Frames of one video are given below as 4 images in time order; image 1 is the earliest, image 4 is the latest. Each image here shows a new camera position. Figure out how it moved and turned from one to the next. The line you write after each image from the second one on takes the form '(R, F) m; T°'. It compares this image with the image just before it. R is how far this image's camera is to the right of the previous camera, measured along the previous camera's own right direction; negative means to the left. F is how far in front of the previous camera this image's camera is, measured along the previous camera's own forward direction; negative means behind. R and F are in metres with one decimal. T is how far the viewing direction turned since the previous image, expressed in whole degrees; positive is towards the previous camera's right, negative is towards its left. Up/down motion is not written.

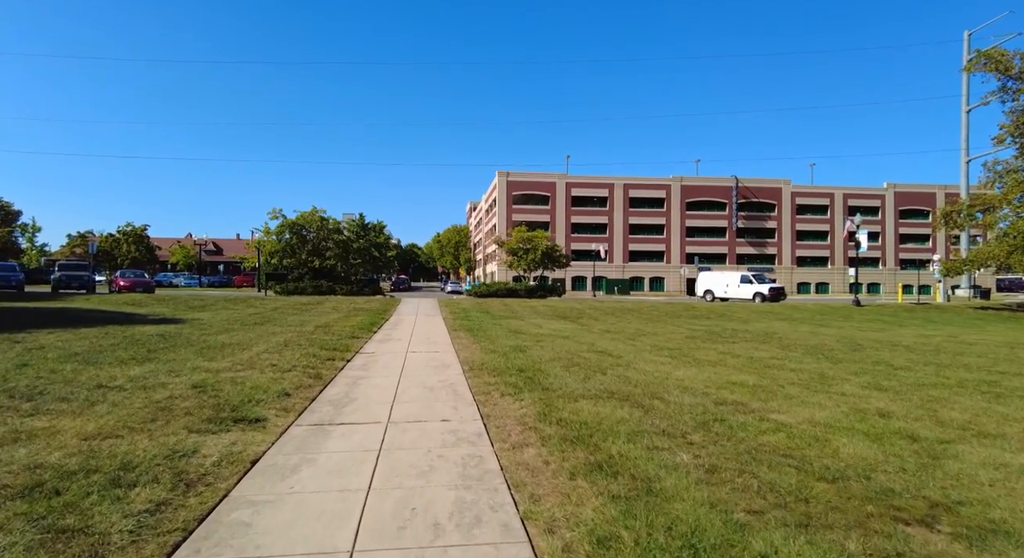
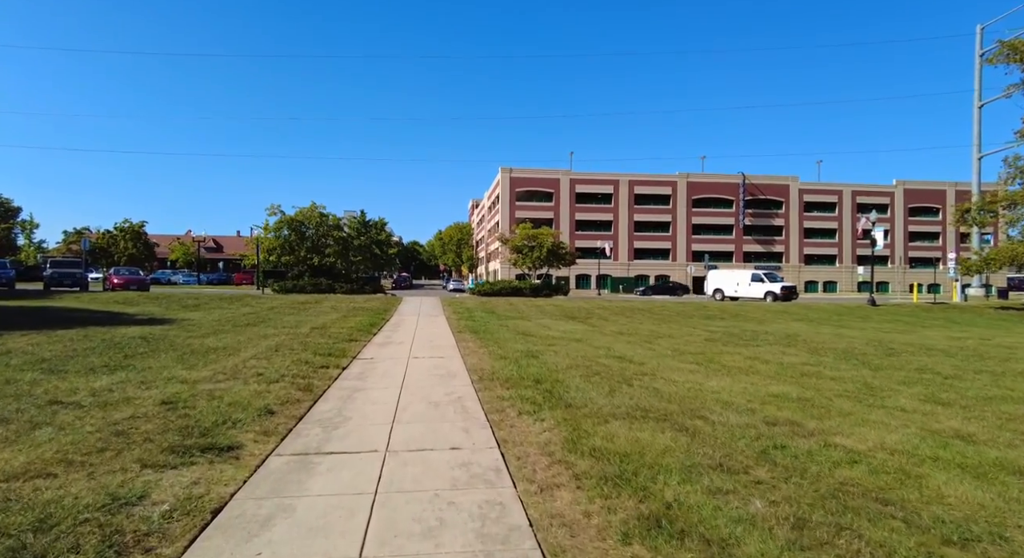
(-0.2, +0.9) m; 0°
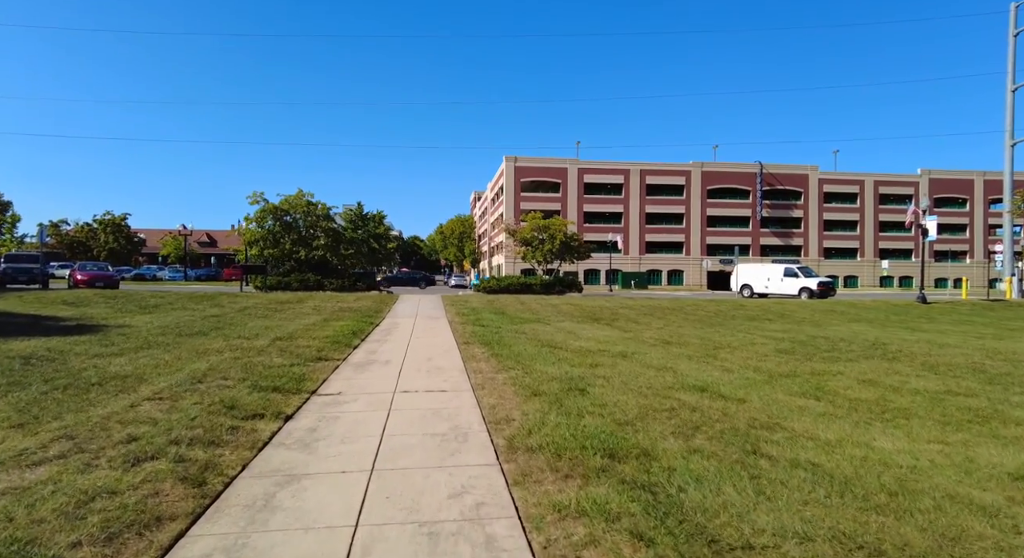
(-0.4, +3.1) m; 0°
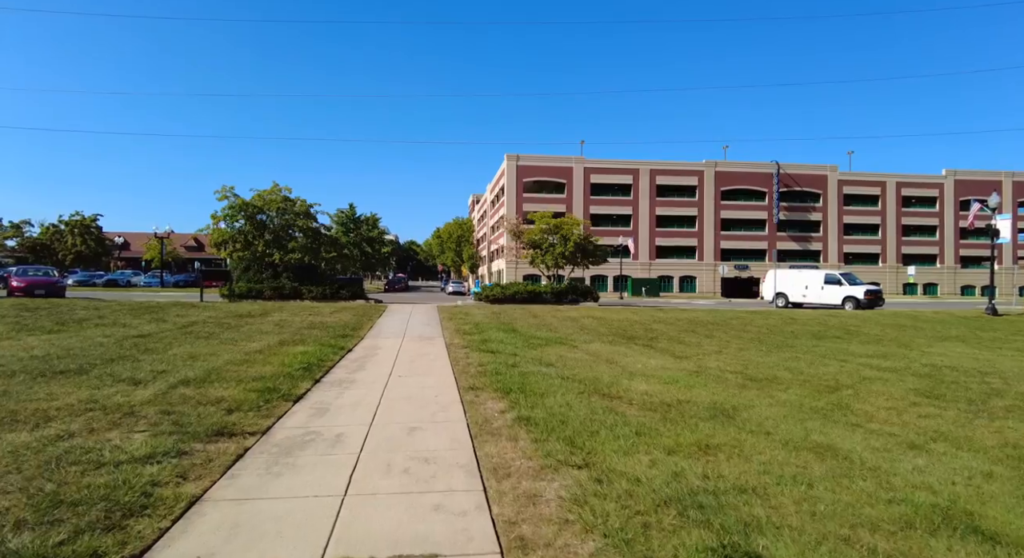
(-0.4, +3.7) m; 0°
